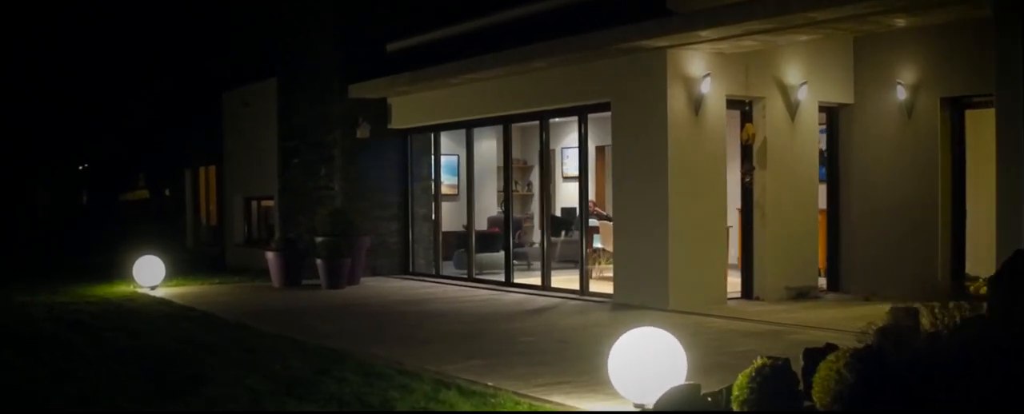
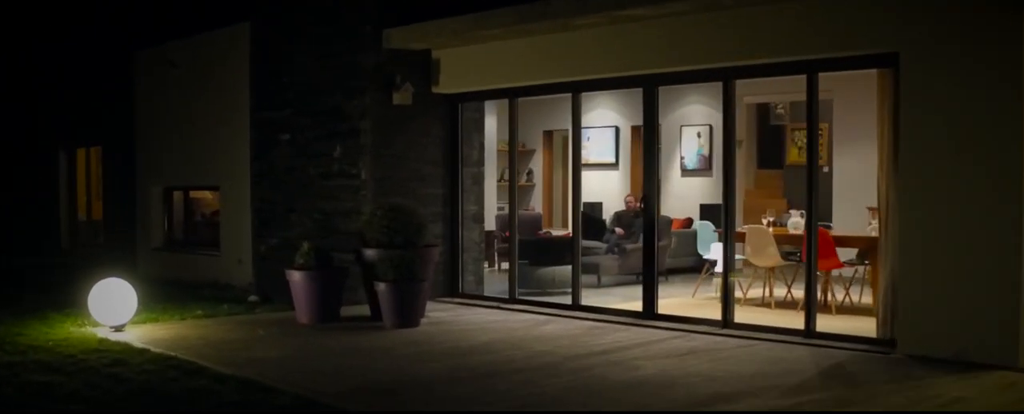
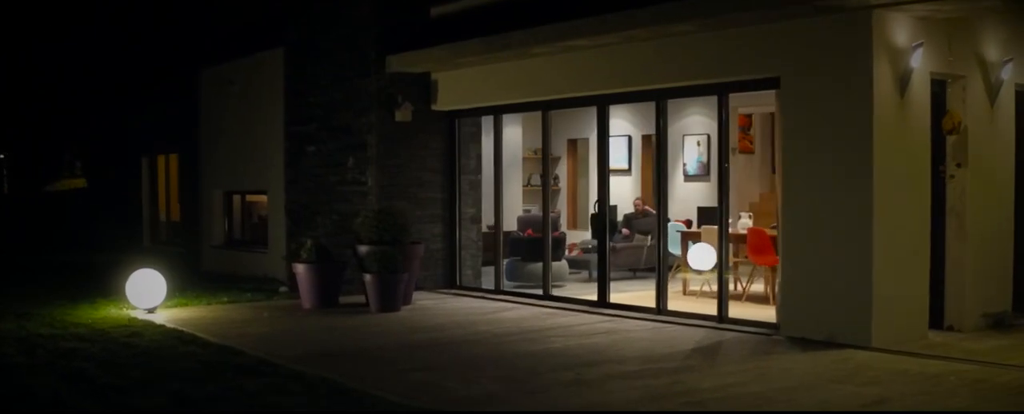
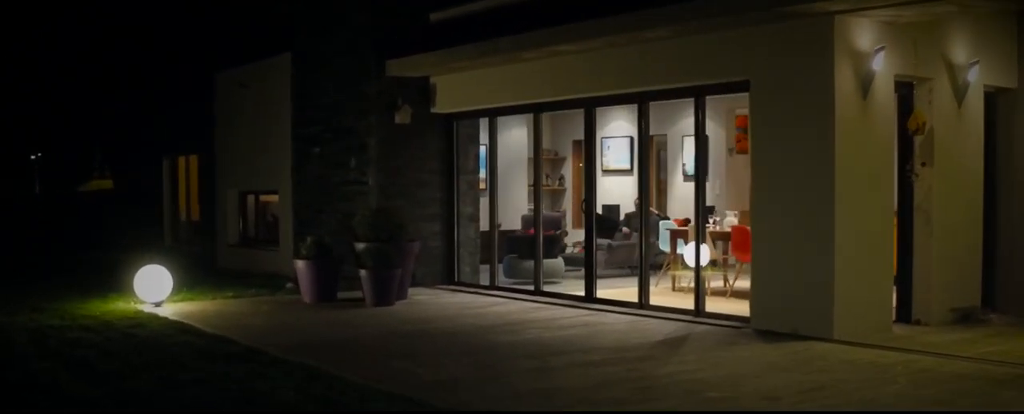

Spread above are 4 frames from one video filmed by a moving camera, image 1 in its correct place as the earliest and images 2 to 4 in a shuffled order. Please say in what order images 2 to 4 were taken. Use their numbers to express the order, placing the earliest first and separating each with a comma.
4, 3, 2
